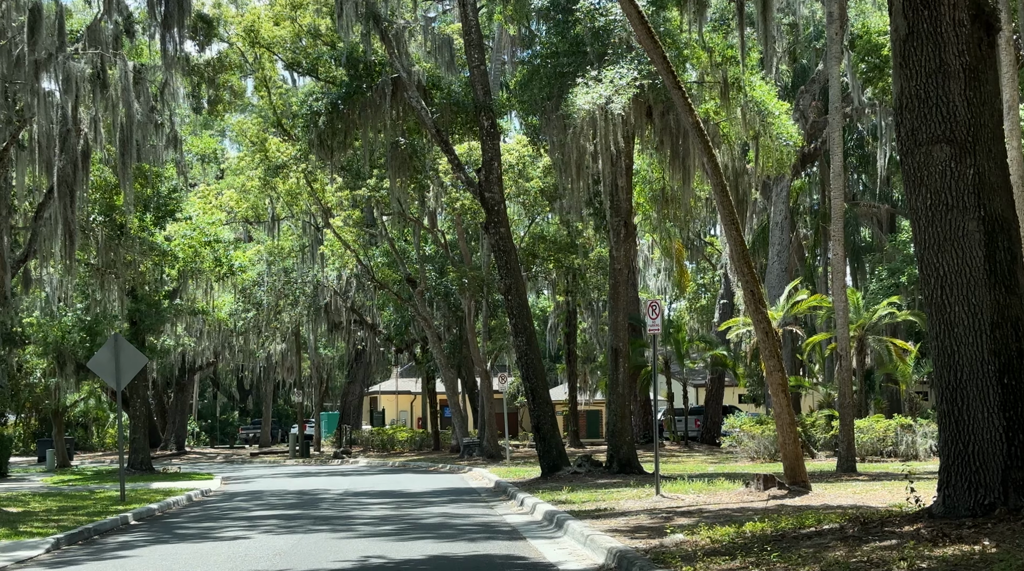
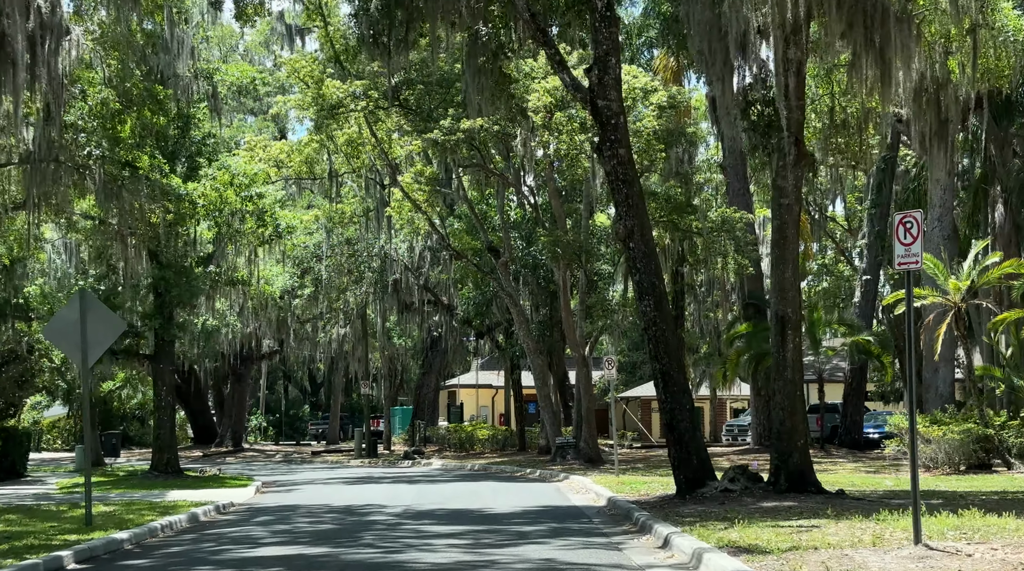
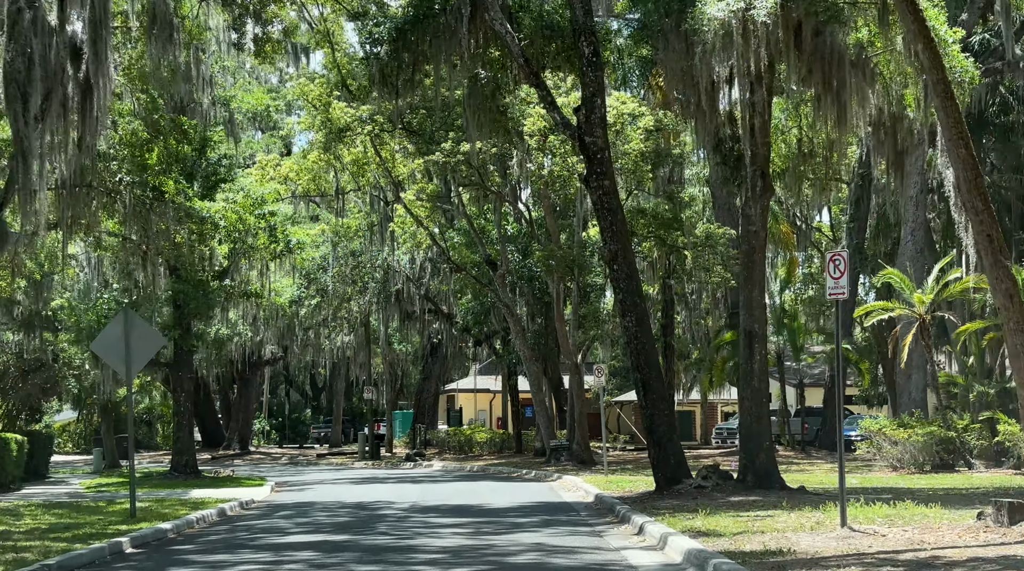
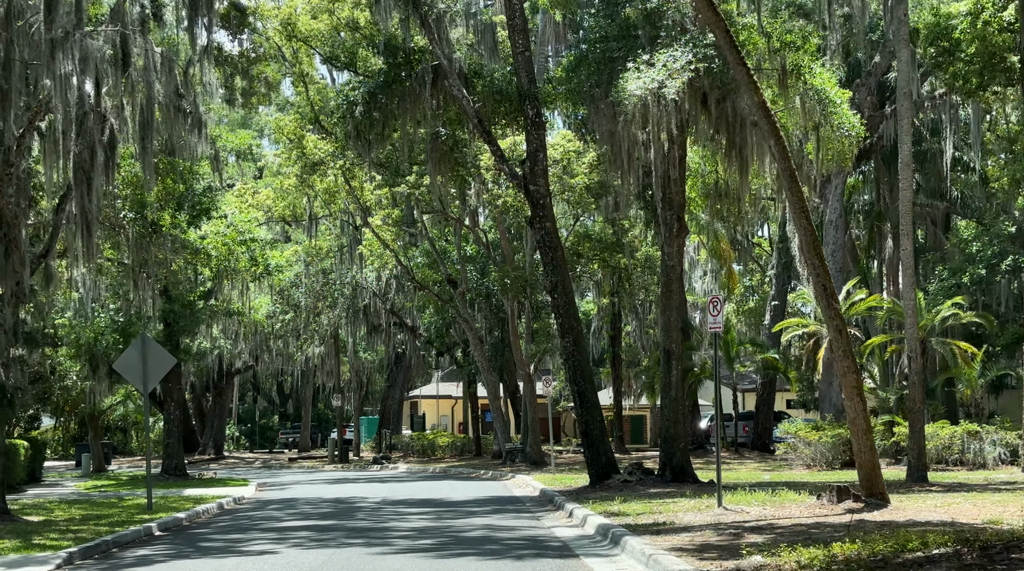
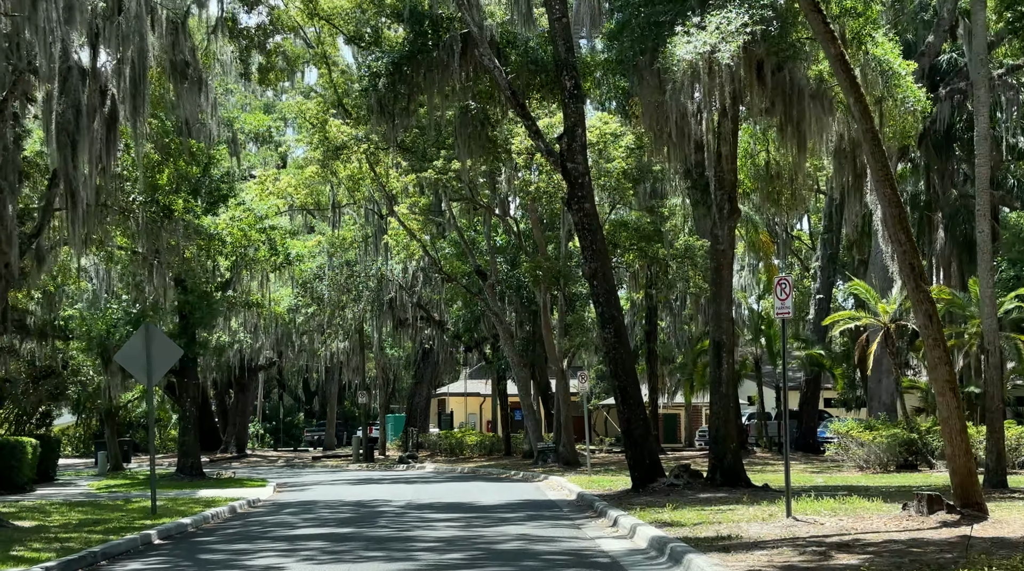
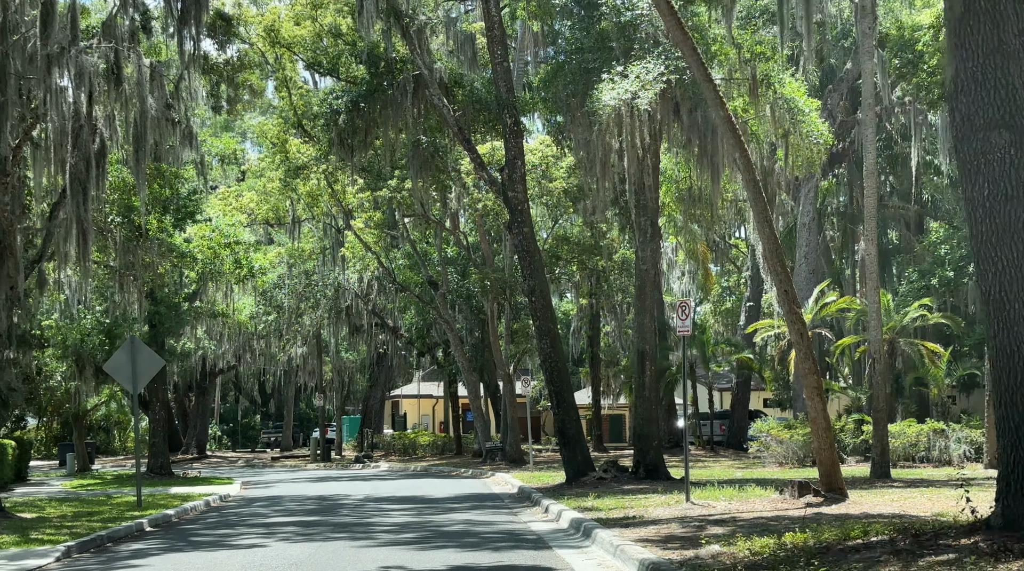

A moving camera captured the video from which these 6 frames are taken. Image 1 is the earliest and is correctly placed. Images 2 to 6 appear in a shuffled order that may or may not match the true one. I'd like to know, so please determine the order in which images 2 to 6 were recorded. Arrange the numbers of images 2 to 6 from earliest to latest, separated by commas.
6, 4, 5, 3, 2
